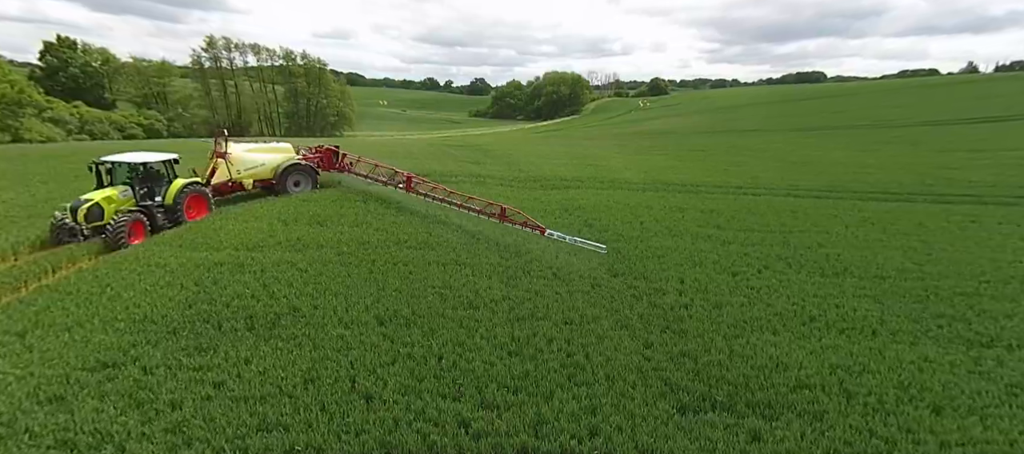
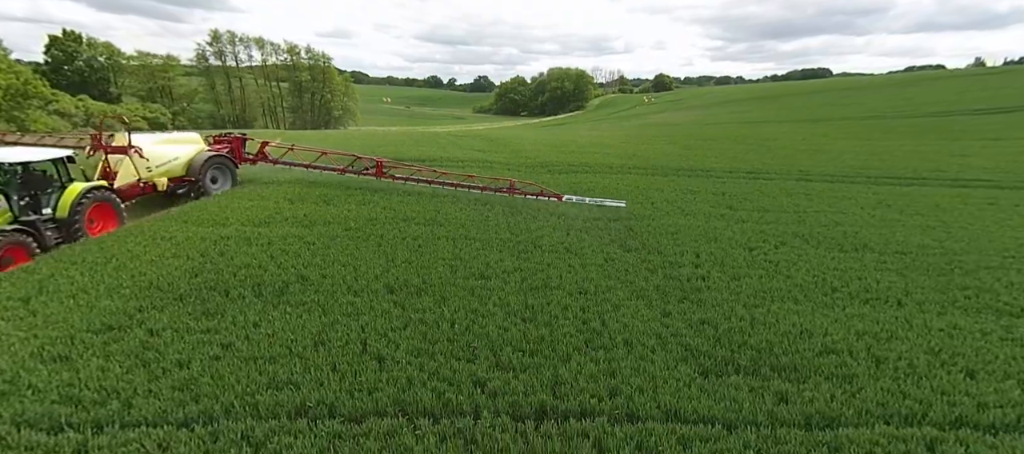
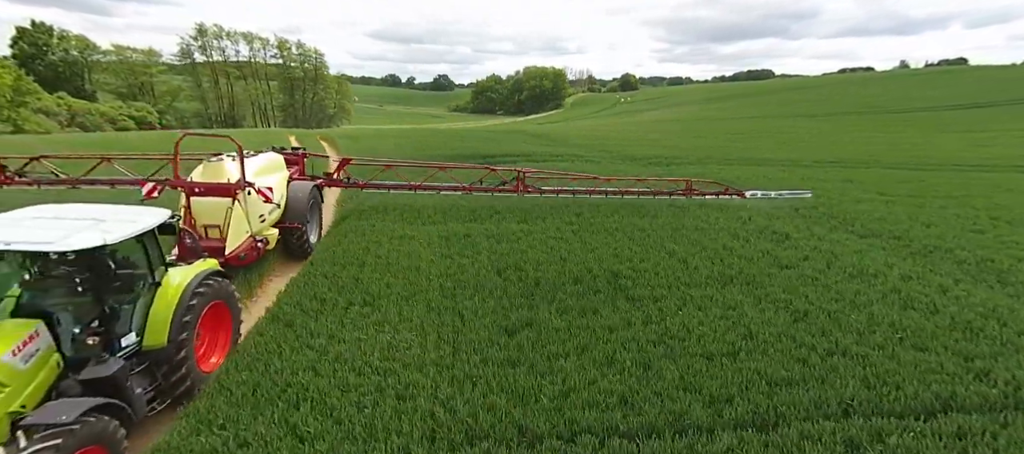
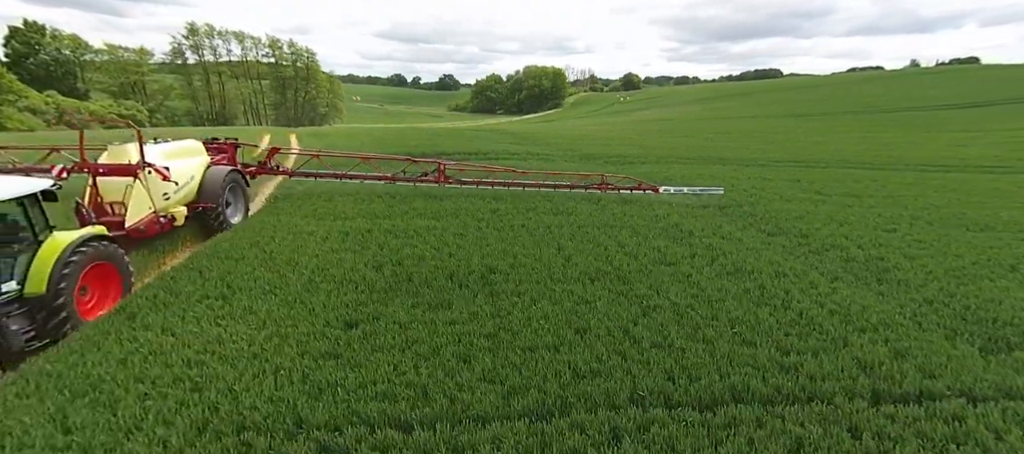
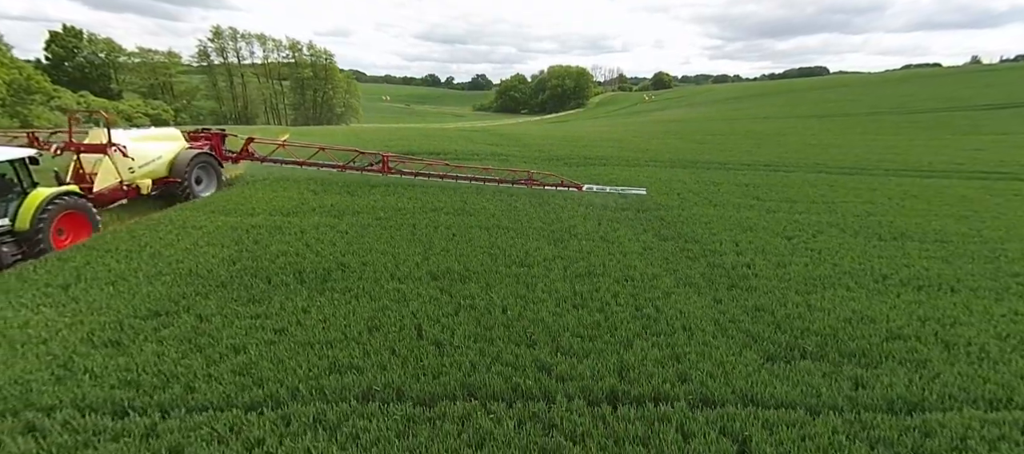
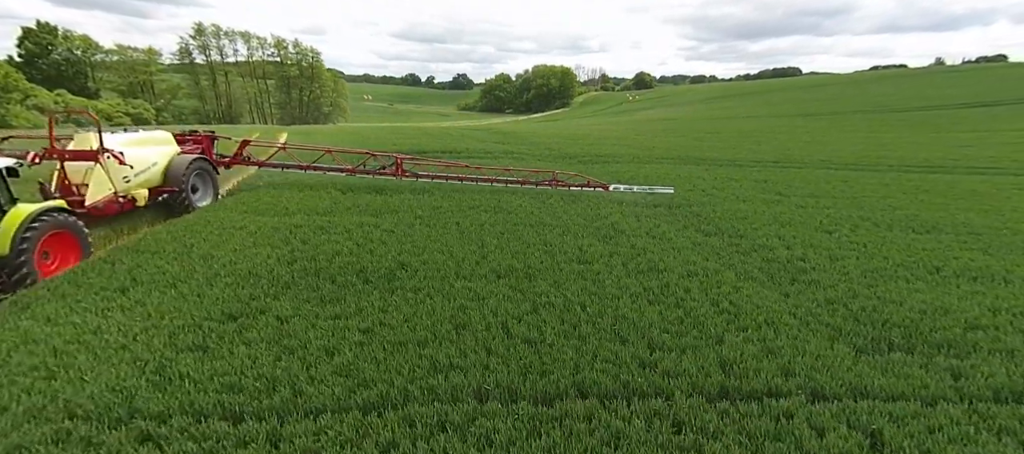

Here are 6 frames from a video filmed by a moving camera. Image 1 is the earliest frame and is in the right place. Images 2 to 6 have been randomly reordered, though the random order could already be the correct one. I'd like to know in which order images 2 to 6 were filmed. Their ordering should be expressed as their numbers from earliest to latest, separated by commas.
2, 5, 6, 4, 3
